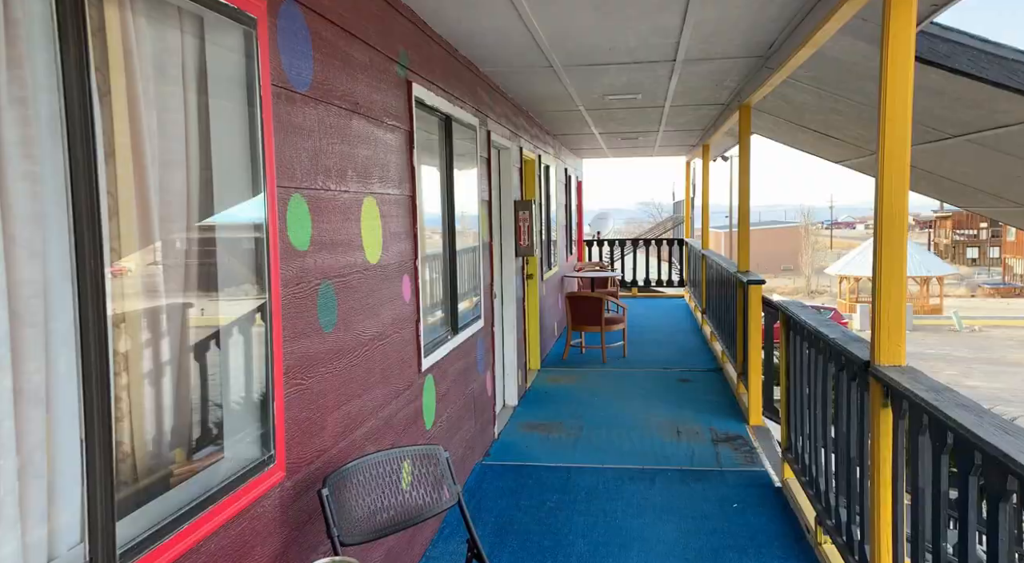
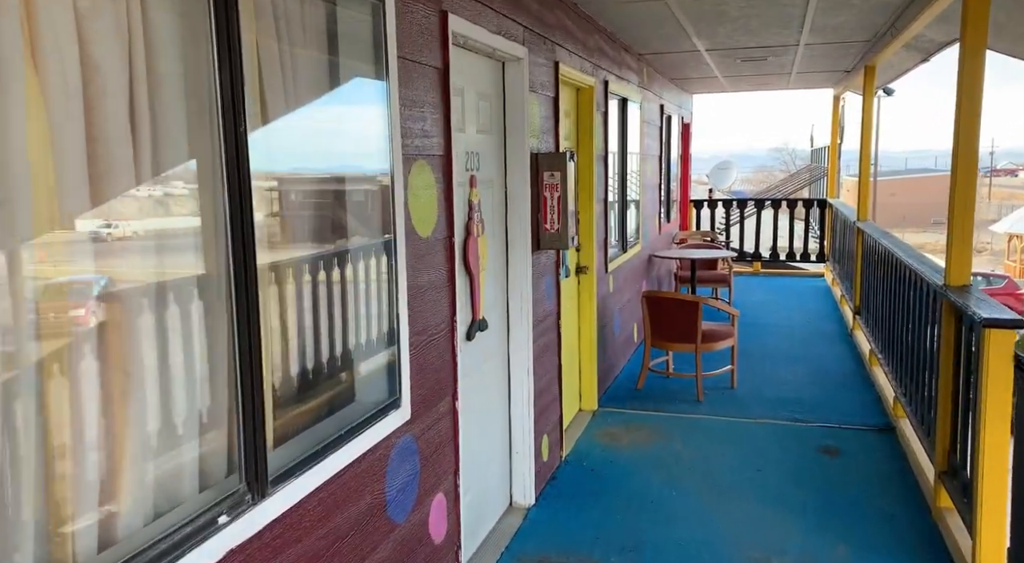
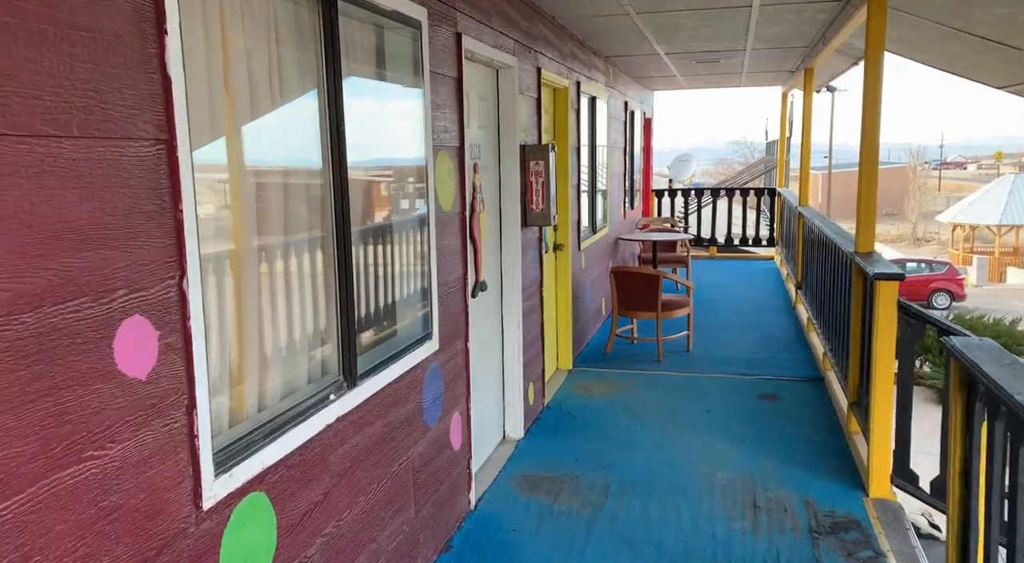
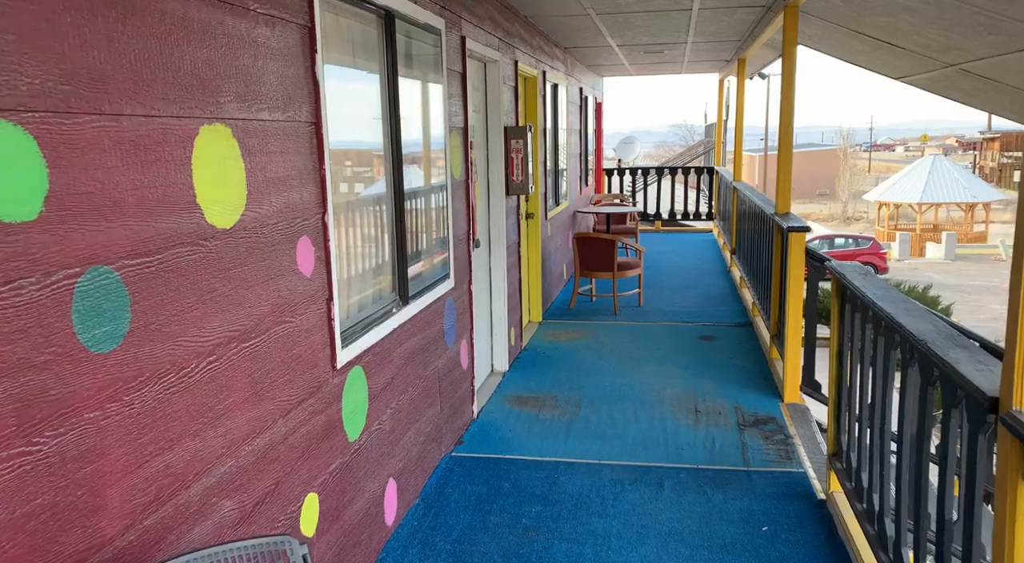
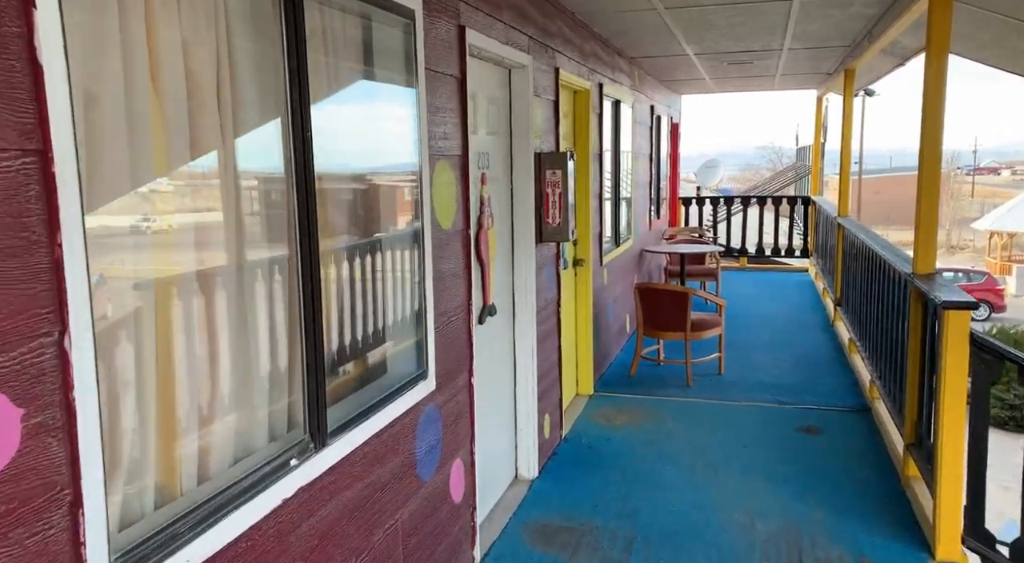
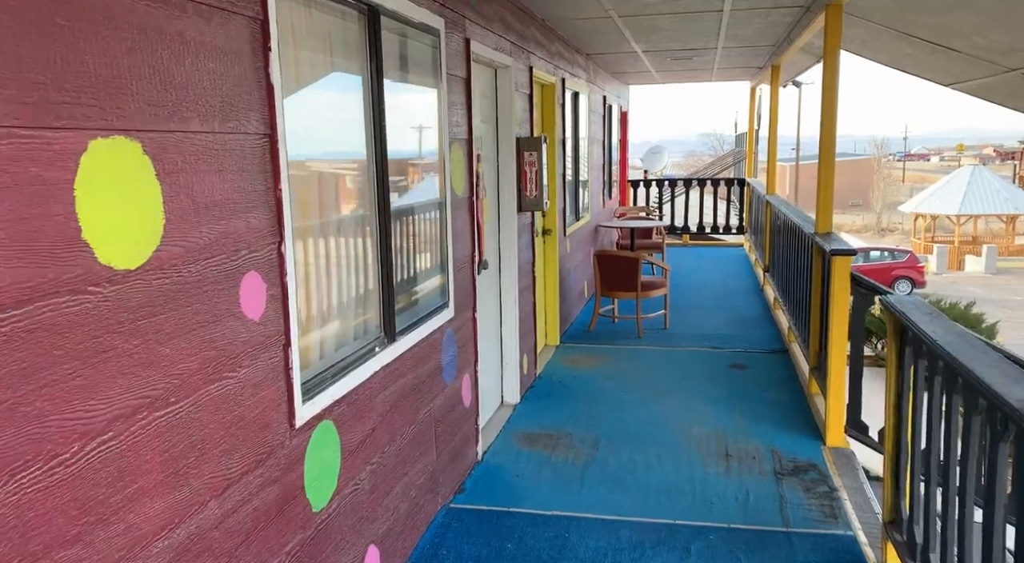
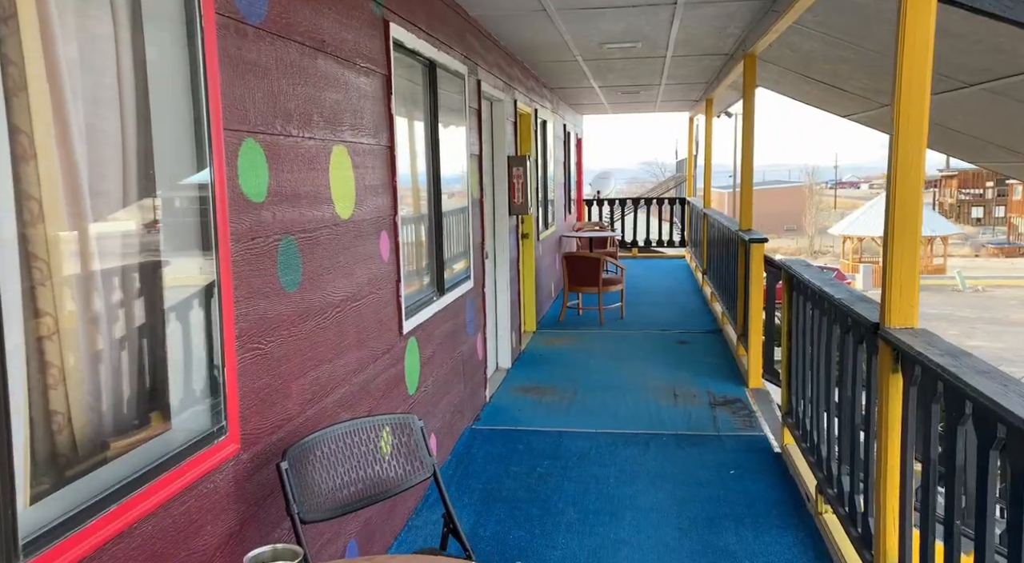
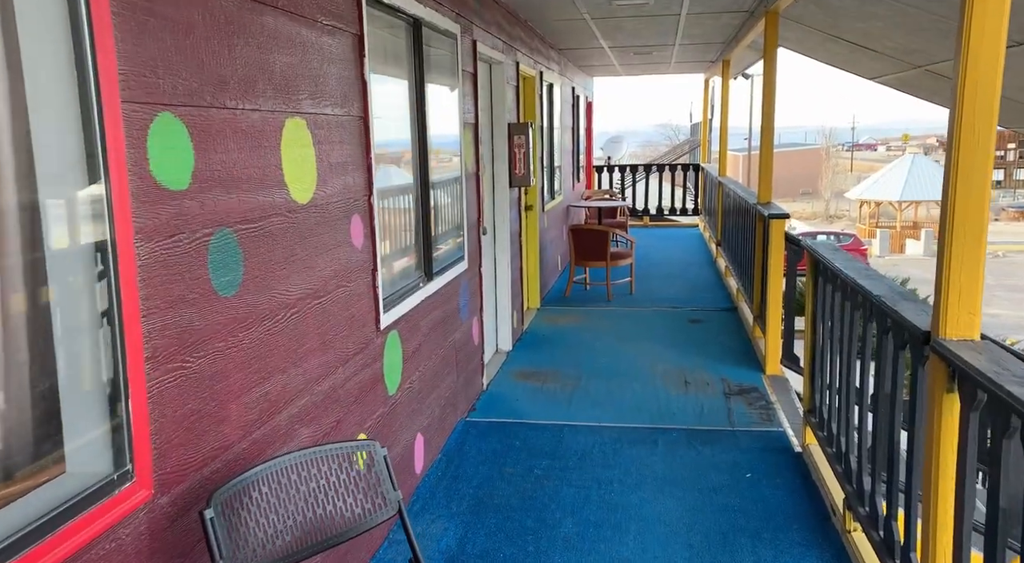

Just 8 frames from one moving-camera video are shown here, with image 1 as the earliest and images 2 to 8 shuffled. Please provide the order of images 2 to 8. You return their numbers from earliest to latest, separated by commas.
7, 8, 4, 6, 3, 5, 2
